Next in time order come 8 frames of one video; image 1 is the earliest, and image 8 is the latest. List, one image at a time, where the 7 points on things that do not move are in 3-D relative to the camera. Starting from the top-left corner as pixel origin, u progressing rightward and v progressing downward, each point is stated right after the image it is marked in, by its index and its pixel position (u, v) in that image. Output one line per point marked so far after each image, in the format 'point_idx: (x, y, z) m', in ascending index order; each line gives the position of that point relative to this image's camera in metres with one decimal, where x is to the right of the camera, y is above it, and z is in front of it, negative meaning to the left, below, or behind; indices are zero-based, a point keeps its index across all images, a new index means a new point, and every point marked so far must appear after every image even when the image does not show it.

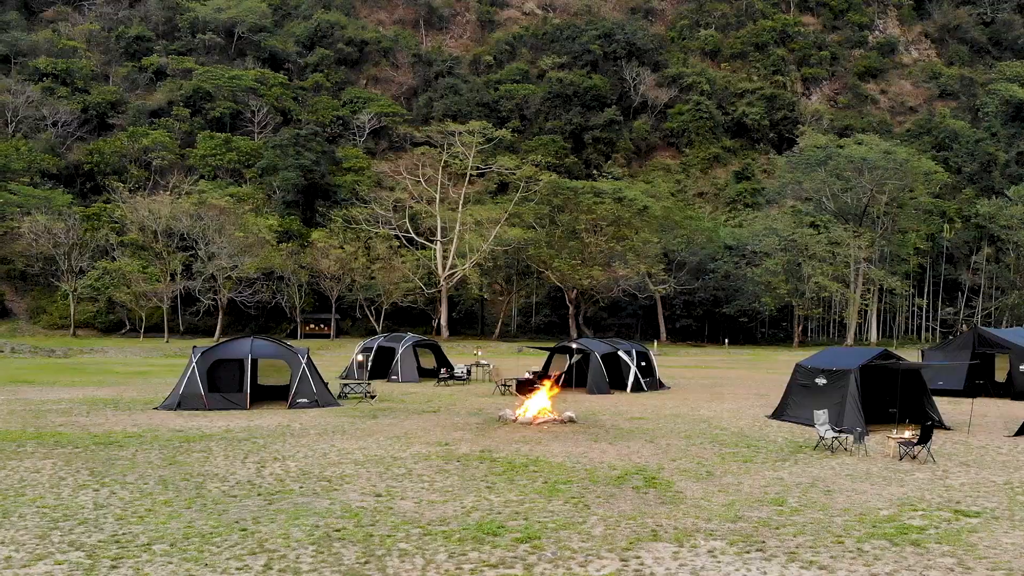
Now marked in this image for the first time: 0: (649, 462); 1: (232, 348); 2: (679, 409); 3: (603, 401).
0: (+1.4, -1.8, +9.4) m
1: (-4.3, -0.9, +14.7) m
2: (+2.8, -2.0, +15.3) m
3: (+1.6, -2.0, +16.2) m
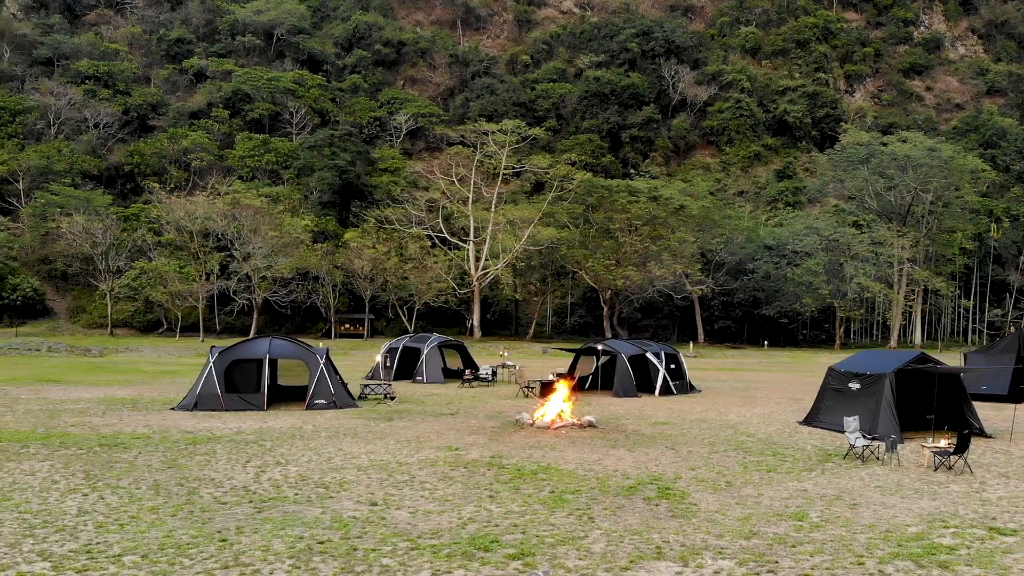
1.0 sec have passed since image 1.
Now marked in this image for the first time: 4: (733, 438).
0: (+1.5, -1.8, +9.0) m
1: (-4.0, -0.9, +14.4) m
2: (+3.1, -2.0, +14.8) m
3: (+2.0, -2.0, +15.8) m
4: (+2.8, -1.9, +11.6) m
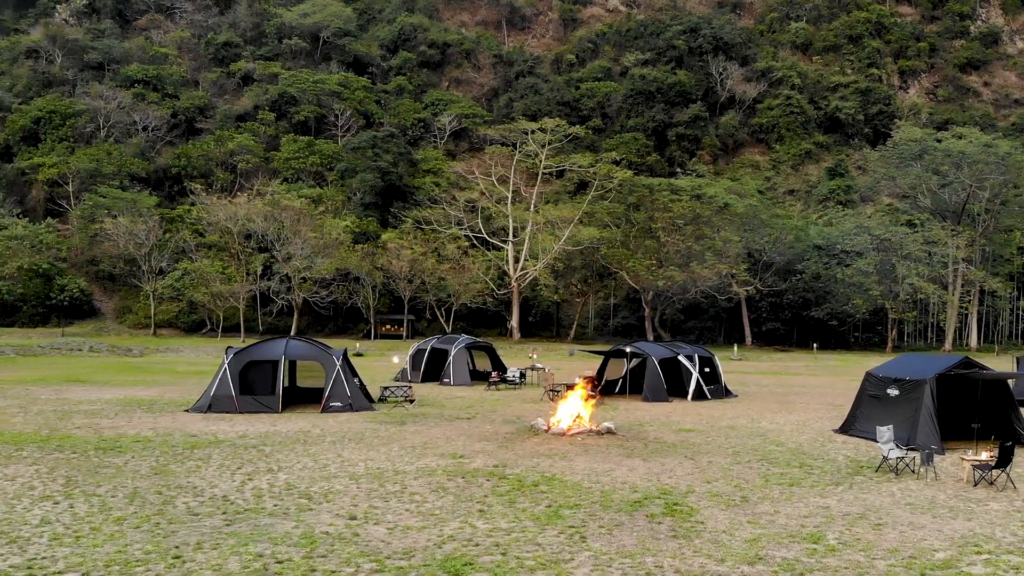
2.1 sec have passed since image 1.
0: (+1.5, -1.8, +8.4) m
1: (-3.7, -0.9, +14.1) m
2: (+3.4, -2.0, +14.0) m
3: (+2.4, -2.0, +15.1) m
4: (+2.9, -1.9, +10.9) m
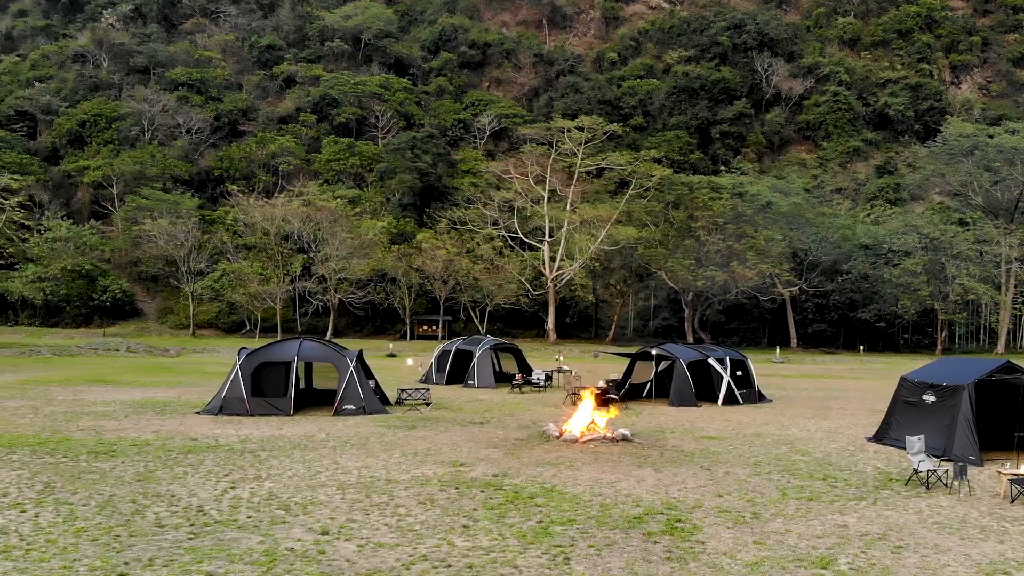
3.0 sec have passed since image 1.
0: (+1.4, -1.8, +7.8) m
1: (-3.5, -0.9, +13.8) m
2: (+3.7, -2.0, +13.4) m
3: (+2.6, -2.0, +14.5) m
4: (+3.0, -1.9, +10.3) m
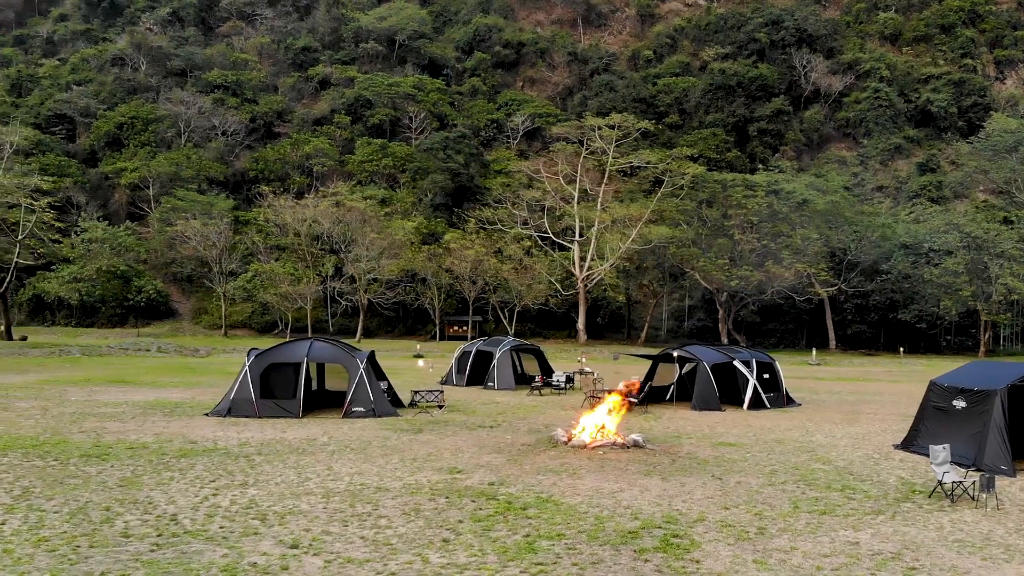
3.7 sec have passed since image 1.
0: (+1.4, -1.7, +7.3) m
1: (-3.3, -0.9, +13.5) m
2: (+3.8, -2.0, +12.8) m
3: (+2.9, -2.0, +13.9) m
4: (+3.1, -1.9, +9.7) m
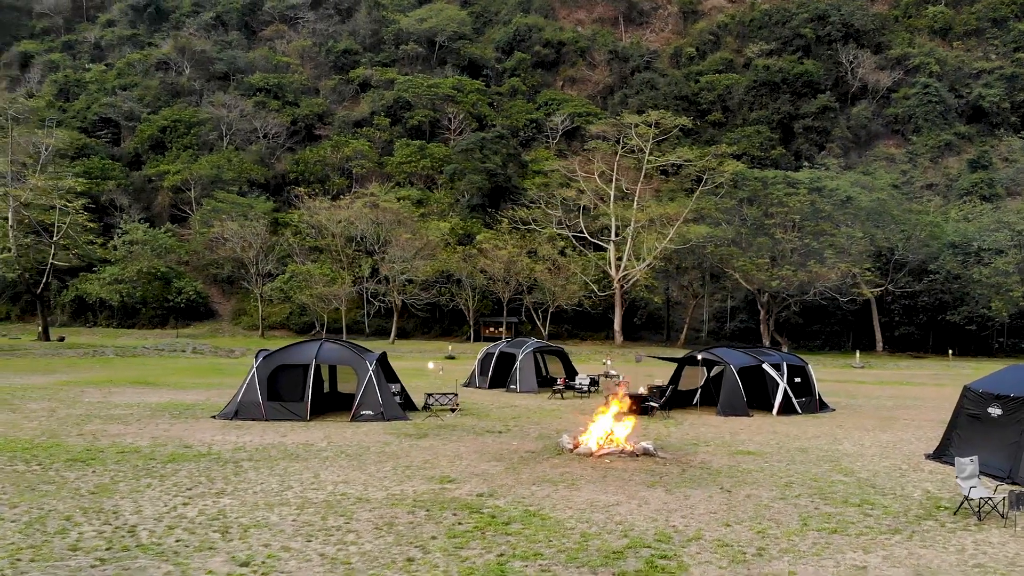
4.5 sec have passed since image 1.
0: (+1.3, -1.7, +6.7) m
1: (-3.1, -0.9, +13.1) m
2: (+4.0, -2.0, +12.1) m
3: (+3.1, -2.0, +13.3) m
4: (+3.1, -1.8, +9.1) m
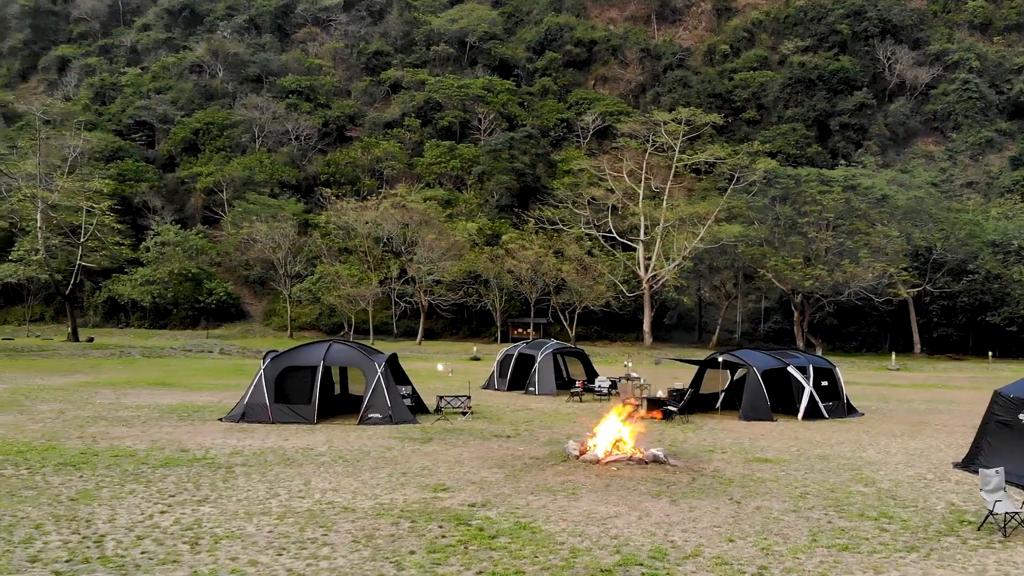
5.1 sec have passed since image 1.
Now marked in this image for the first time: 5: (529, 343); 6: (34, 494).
0: (+1.2, -1.7, +6.3) m
1: (-2.9, -0.9, +12.9) m
2: (+4.1, -2.0, +11.6) m
3: (+3.2, -2.0, +12.8) m
4: (+3.1, -1.8, +8.6) m
5: (+0.3, -1.1, +19.2) m
6: (-3.9, -1.7, +7.6) m
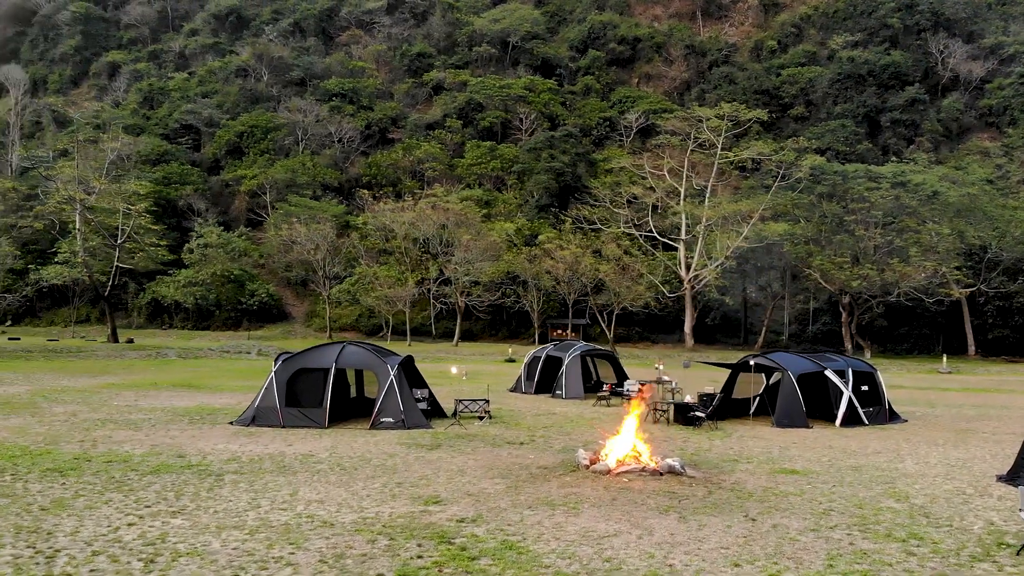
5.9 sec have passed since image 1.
0: (+1.1, -1.7, +5.7) m
1: (-2.7, -0.9, +12.5) m
2: (+4.2, -2.0, +10.8) m
3: (+3.4, -2.0, +12.1) m
4: (+3.1, -1.8, +7.9) m
5: (+0.9, -1.1, +18.6) m
6: (-3.9, -1.7, +7.2) m
